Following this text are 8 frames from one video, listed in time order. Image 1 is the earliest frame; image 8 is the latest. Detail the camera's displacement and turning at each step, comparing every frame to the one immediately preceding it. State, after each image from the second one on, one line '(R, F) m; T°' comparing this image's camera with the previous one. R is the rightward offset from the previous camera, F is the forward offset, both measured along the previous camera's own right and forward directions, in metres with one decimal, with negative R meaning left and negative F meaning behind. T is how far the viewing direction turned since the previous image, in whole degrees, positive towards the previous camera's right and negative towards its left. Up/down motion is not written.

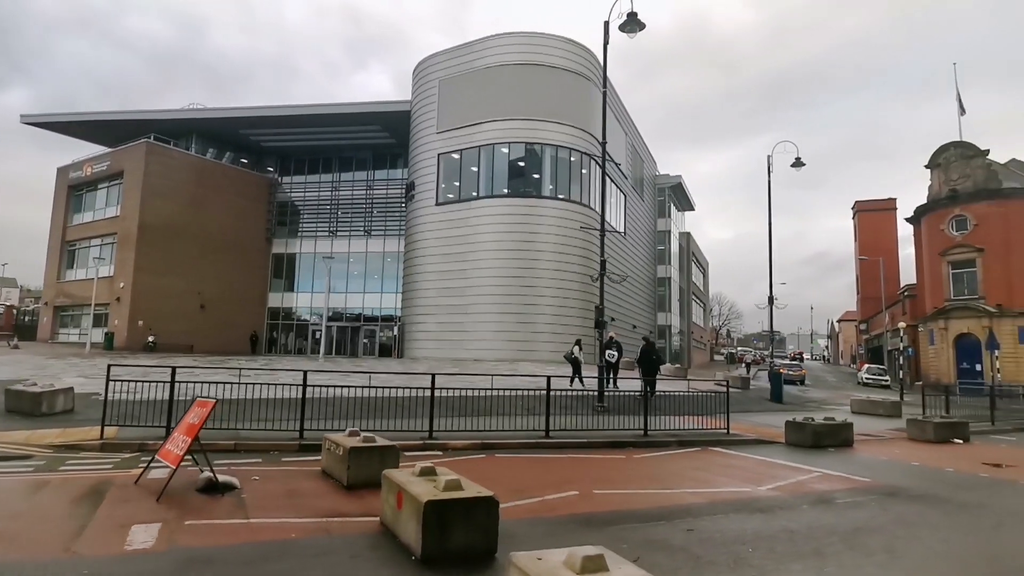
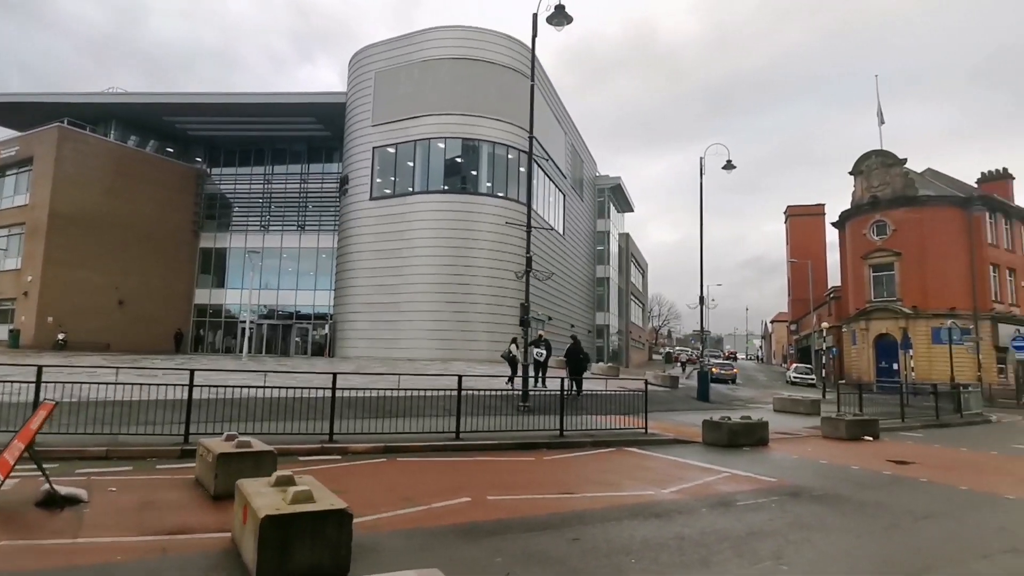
(+0.6, +0.4) m; +5°
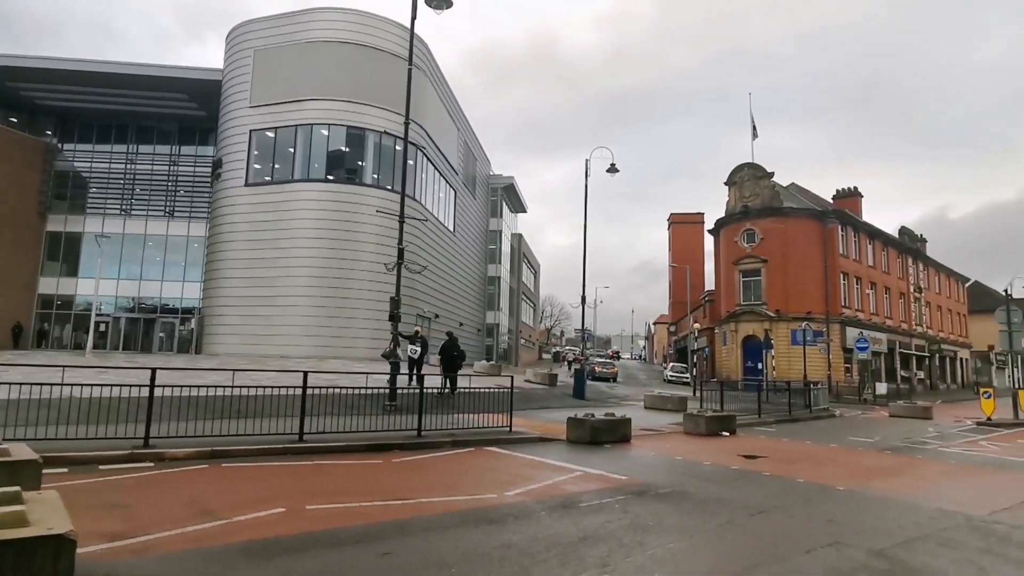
(+0.6, +0.5) m; +9°
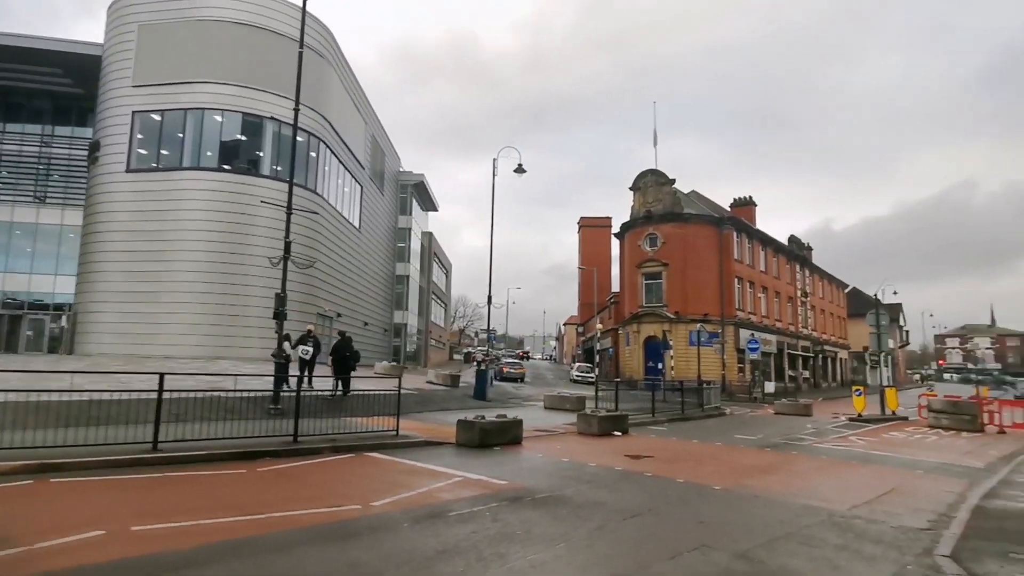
(+0.4, +0.4) m; +8°
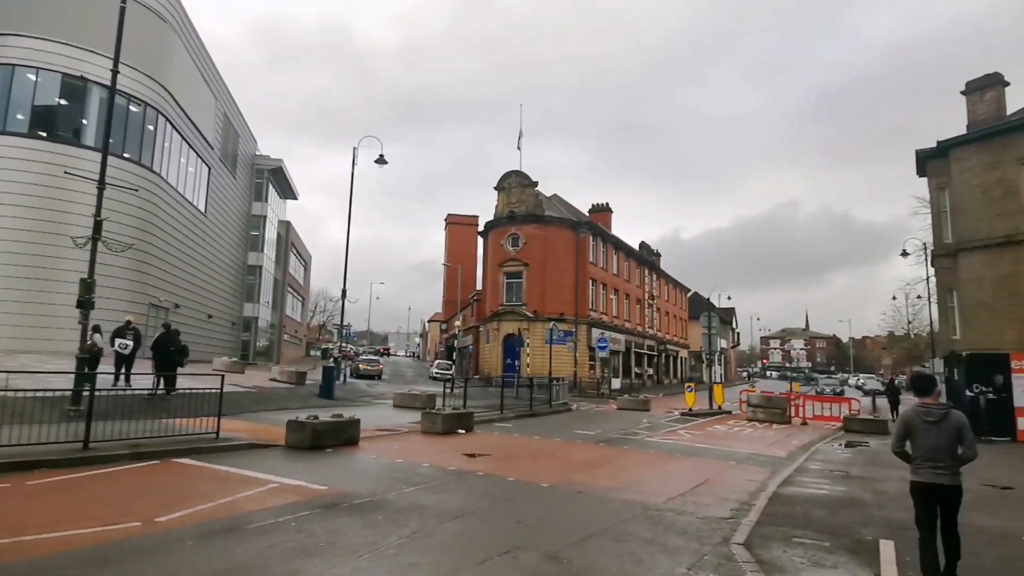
(+0.4, +0.2) m; +12°
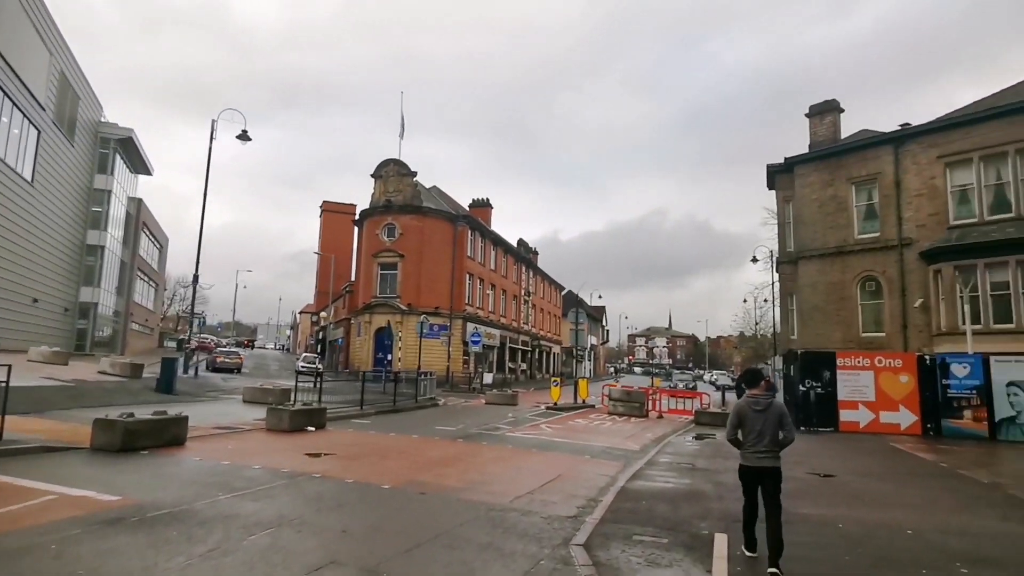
(+0.4, +0.5) m; +11°
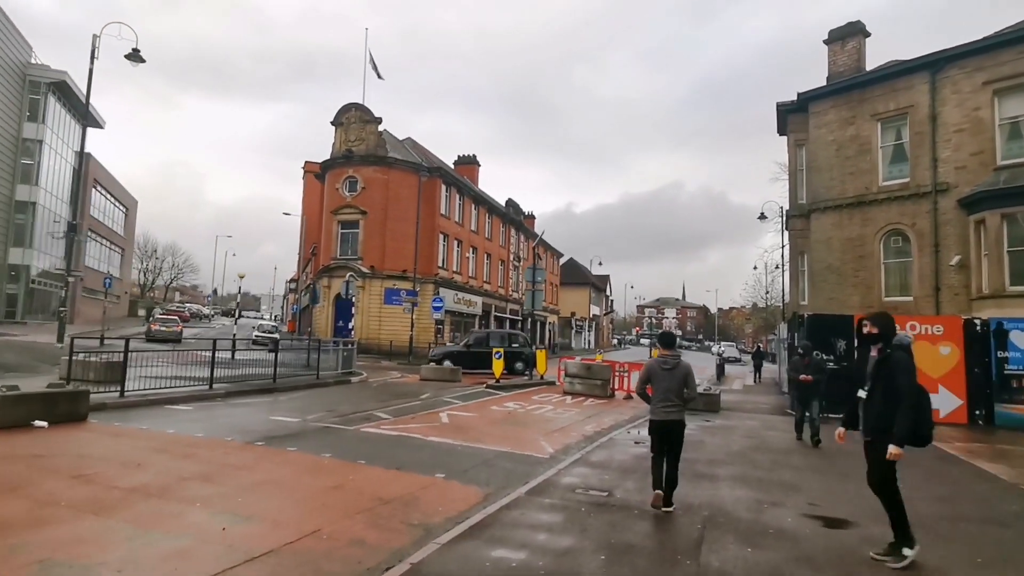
(+2.2, +4.4) m; -1°
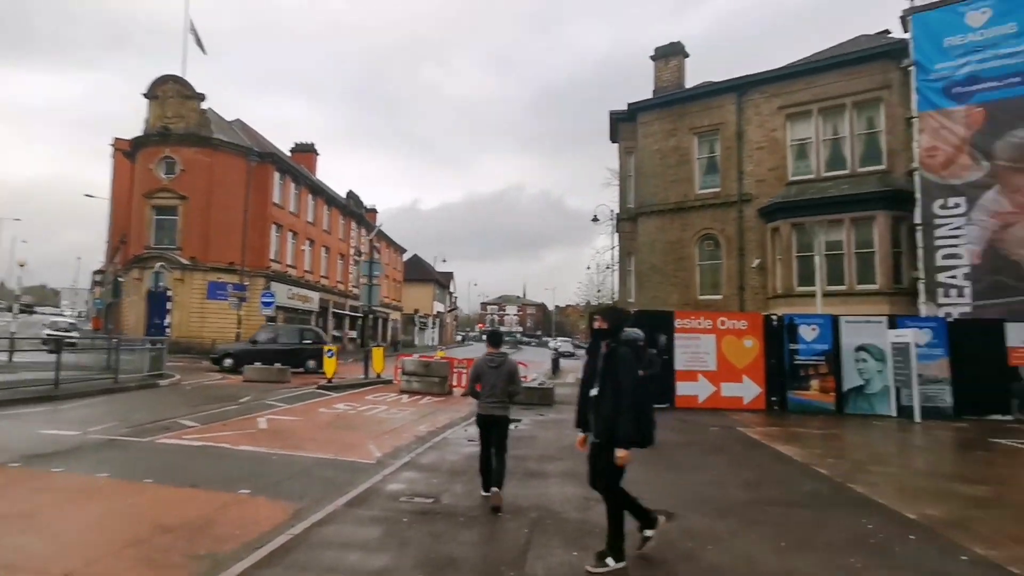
(+0.2, +0.4) m; +14°
